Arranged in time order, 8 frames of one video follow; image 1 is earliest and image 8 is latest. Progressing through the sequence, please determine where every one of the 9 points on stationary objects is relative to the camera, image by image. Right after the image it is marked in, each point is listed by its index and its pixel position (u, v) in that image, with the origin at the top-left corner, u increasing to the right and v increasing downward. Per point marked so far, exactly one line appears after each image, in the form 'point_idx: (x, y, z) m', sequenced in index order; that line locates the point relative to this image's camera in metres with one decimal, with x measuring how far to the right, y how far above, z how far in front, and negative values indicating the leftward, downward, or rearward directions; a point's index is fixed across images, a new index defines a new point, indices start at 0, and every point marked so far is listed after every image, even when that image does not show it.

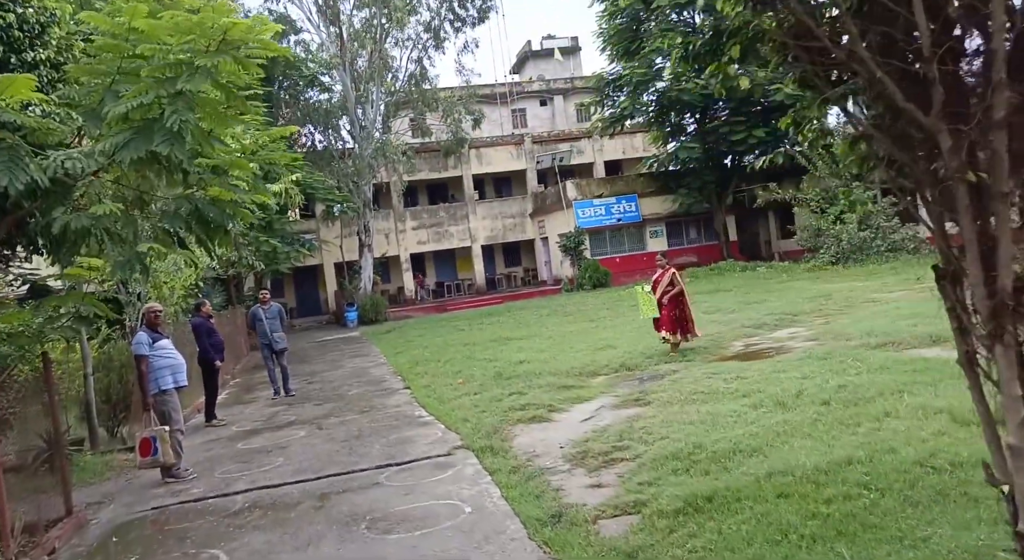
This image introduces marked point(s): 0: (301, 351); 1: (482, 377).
0: (-4.7, -1.6, +17.0) m
1: (-0.3, -1.1, +8.9) m
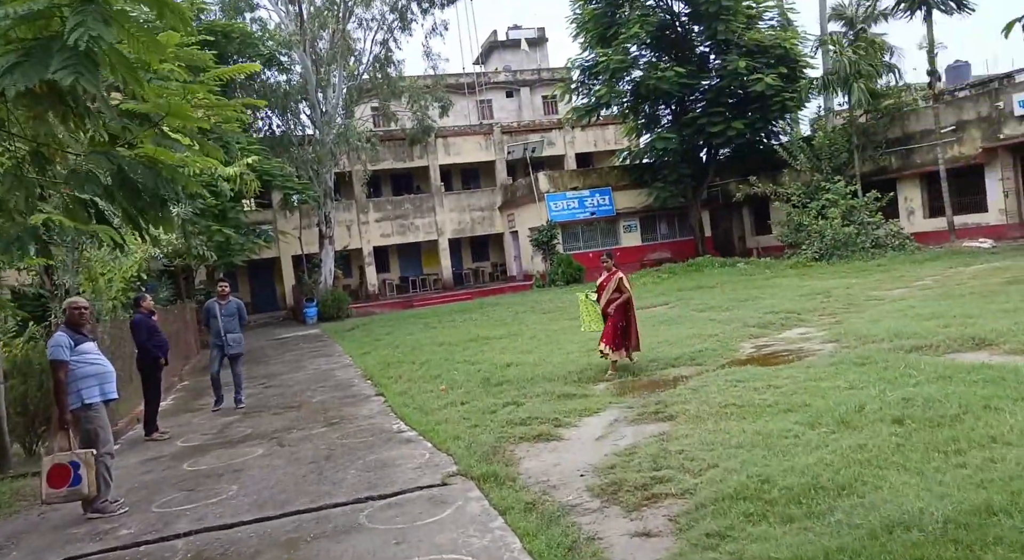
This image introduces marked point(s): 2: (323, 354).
0: (-5.3, -1.5, +15.8) m
1: (-0.5, -1.1, +7.9) m
2: (-3.4, -1.3, +13.6) m
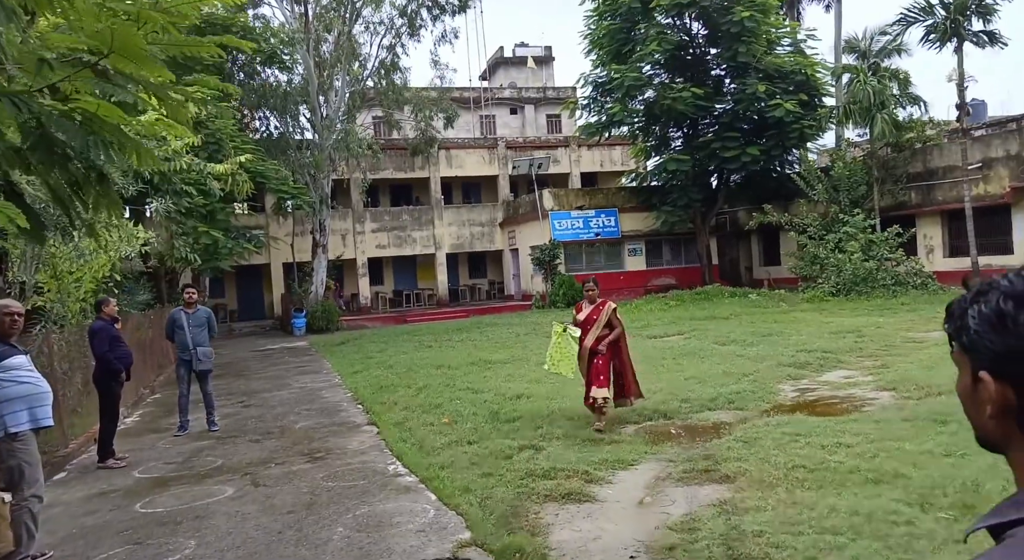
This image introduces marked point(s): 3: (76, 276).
0: (-5.3, -1.6, +14.7) m
1: (-0.3, -1.3, +6.9) m
2: (-3.3, -1.5, +12.6) m
3: (-4.9, +0.1, +8.6) m
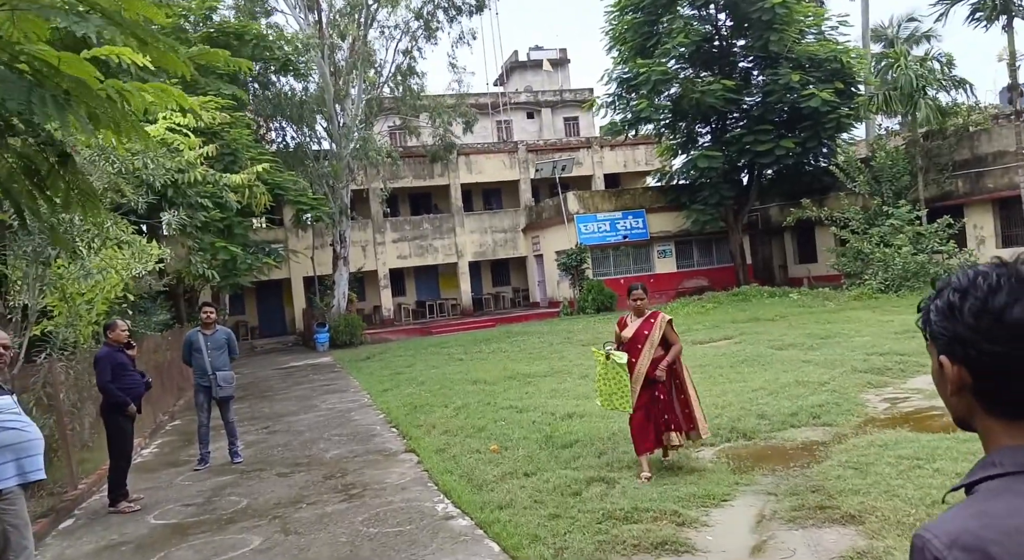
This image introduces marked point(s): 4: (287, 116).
0: (-4.6, -1.9, +14.1) m
1: (+0.1, -1.3, +6.2) m
2: (-2.7, -1.7, +11.9) m
3: (-4.5, -0.2, +8.0) m
4: (-5.9, +4.3, +19.8) m
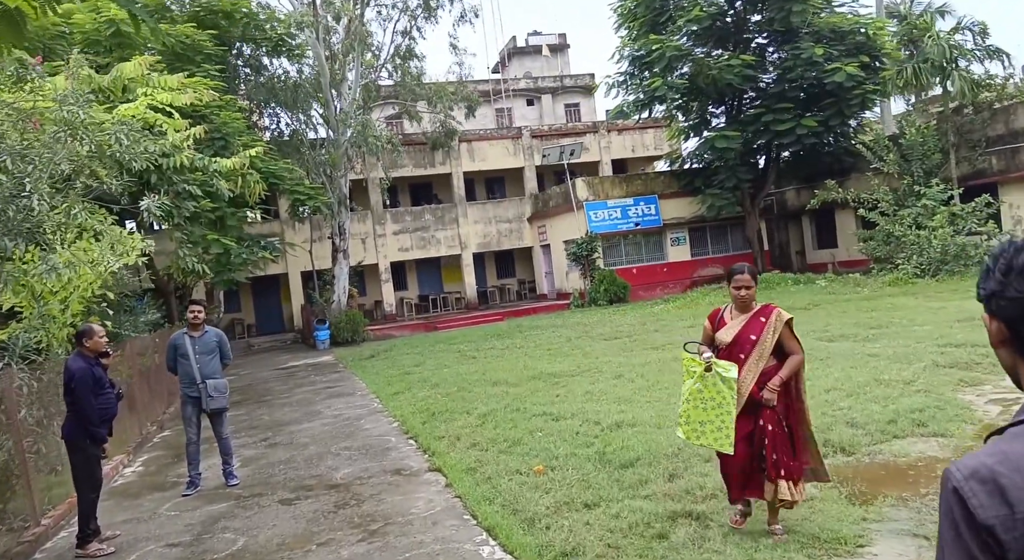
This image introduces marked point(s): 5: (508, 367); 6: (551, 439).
0: (-4.3, -1.8, +13.1) m
1: (+0.4, -1.2, +5.2) m
2: (-2.4, -1.6, +10.9) m
3: (-4.2, -0.2, +7.0) m
4: (-5.7, +4.4, +18.7) m
5: (-0.1, -1.2, +10.6) m
6: (+0.3, -1.2, +5.9) m
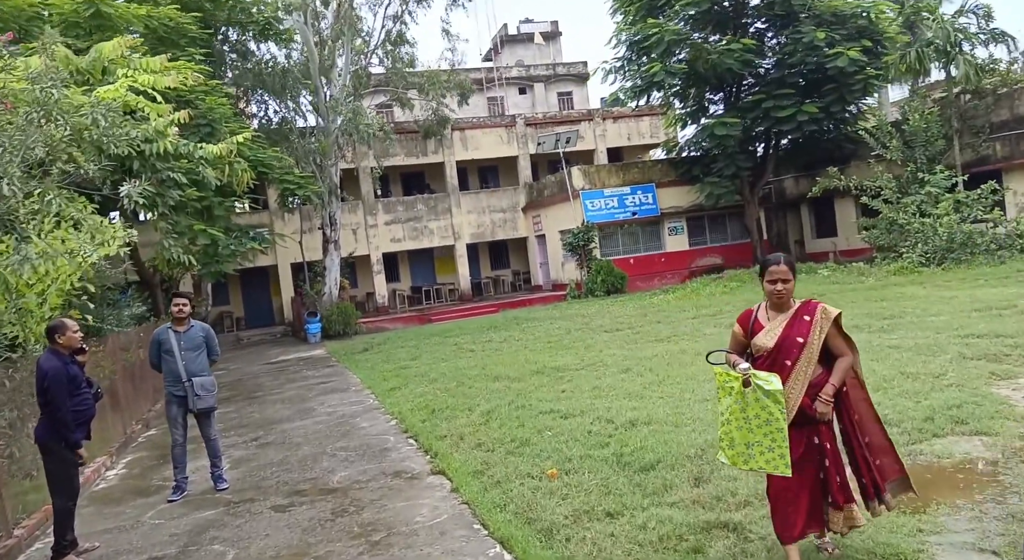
0: (-4.4, -1.7, +12.7) m
1: (+0.5, -1.2, +4.8) m
2: (-2.4, -1.5, +10.5) m
3: (-4.1, -0.1, +6.6) m
4: (-5.8, +4.6, +18.2) m
5: (-0.1, -1.1, +10.3) m
6: (+0.4, -1.2, +5.6) m
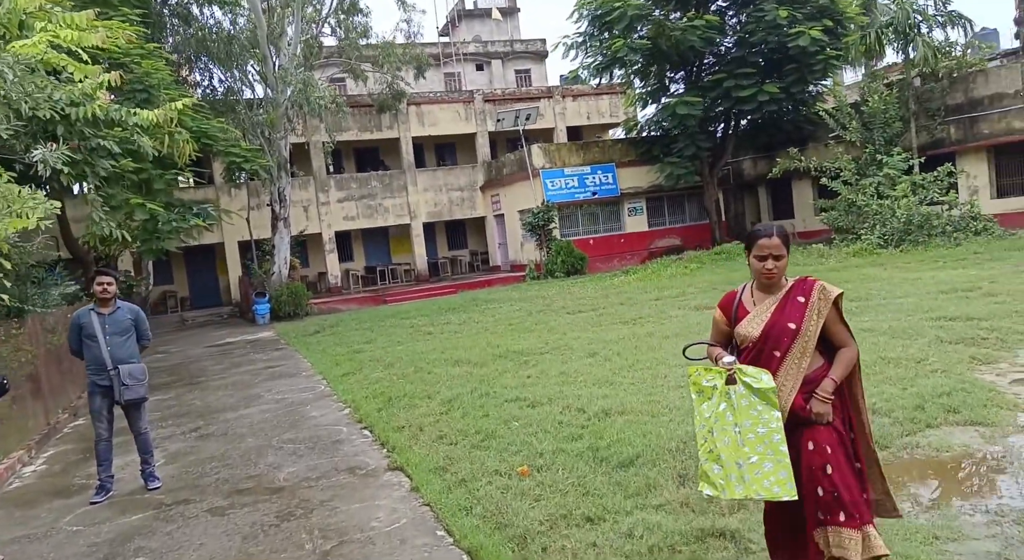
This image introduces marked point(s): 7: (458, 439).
0: (-5.0, -1.3, +12.0) m
1: (+0.3, -1.0, +4.4) m
2: (-3.0, -1.2, +9.9) m
3: (-4.4, +0.1, +5.8) m
4: (-6.8, +5.1, +17.2) m
5: (-0.6, -0.8, +9.8) m
6: (+0.1, -1.0, +5.1) m
7: (-0.4, -1.1, +5.3) m
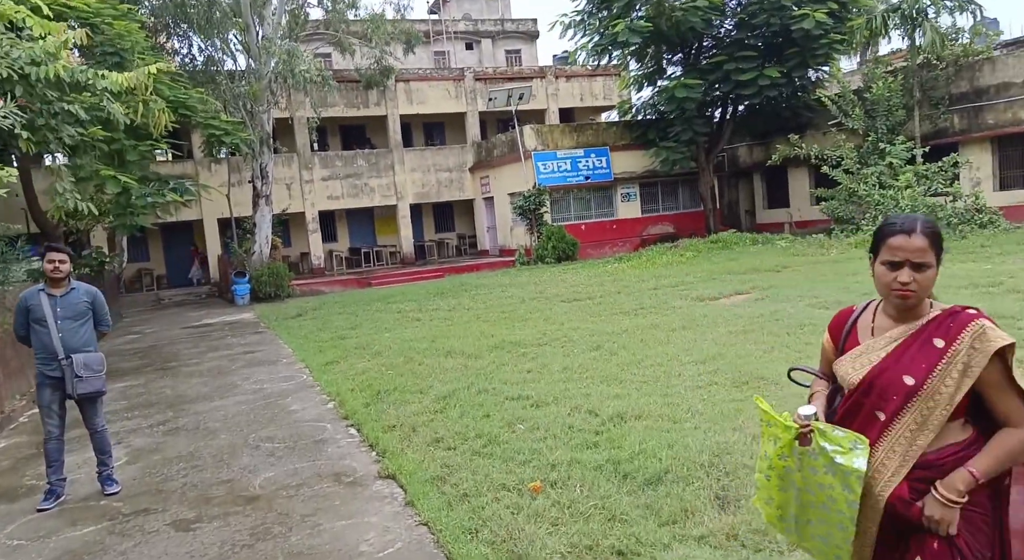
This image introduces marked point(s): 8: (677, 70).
0: (-5.1, -1.0, +11.3) m
1: (+0.4, -1.0, +3.9) m
2: (-3.0, -1.0, +9.3) m
3: (-4.4, +0.3, +5.2) m
4: (-6.9, +5.6, +16.4) m
5: (-0.6, -0.6, +9.2) m
6: (+0.2, -0.9, +4.6) m
7: (-0.4, -1.0, +4.7) m
8: (+4.3, +5.4, +19.5) m
